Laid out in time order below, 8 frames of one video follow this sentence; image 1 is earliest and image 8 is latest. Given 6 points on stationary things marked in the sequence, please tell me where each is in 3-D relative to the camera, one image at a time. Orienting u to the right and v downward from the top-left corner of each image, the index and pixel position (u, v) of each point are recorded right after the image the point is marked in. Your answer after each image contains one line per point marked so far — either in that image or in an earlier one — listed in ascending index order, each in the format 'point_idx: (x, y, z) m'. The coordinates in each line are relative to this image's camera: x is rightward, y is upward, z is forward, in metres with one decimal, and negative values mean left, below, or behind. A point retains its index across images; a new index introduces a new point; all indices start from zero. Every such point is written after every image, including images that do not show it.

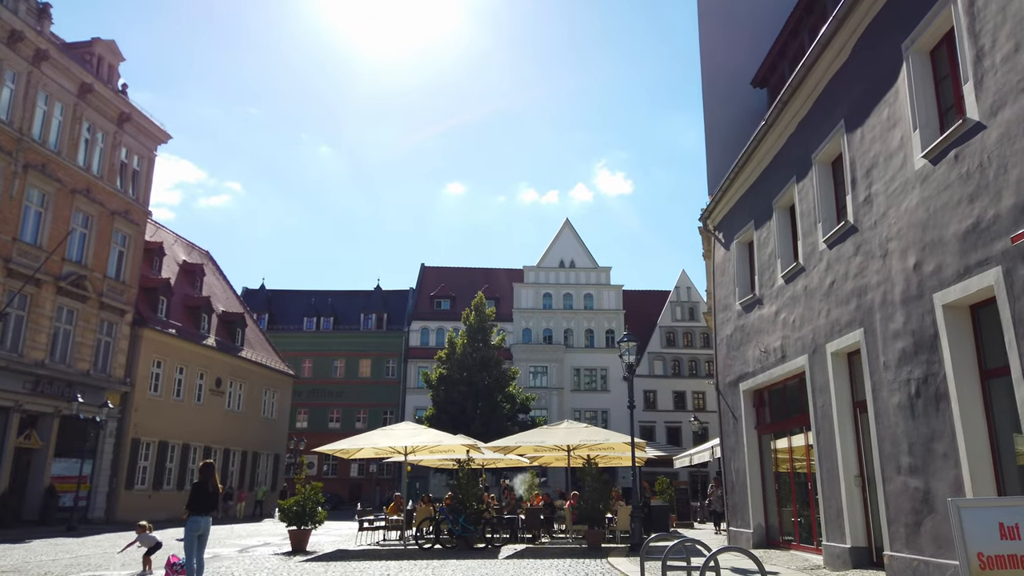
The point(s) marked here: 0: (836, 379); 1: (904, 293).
0: (+4.7, -1.3, +10.8) m
1: (+4.7, -0.1, +8.9) m
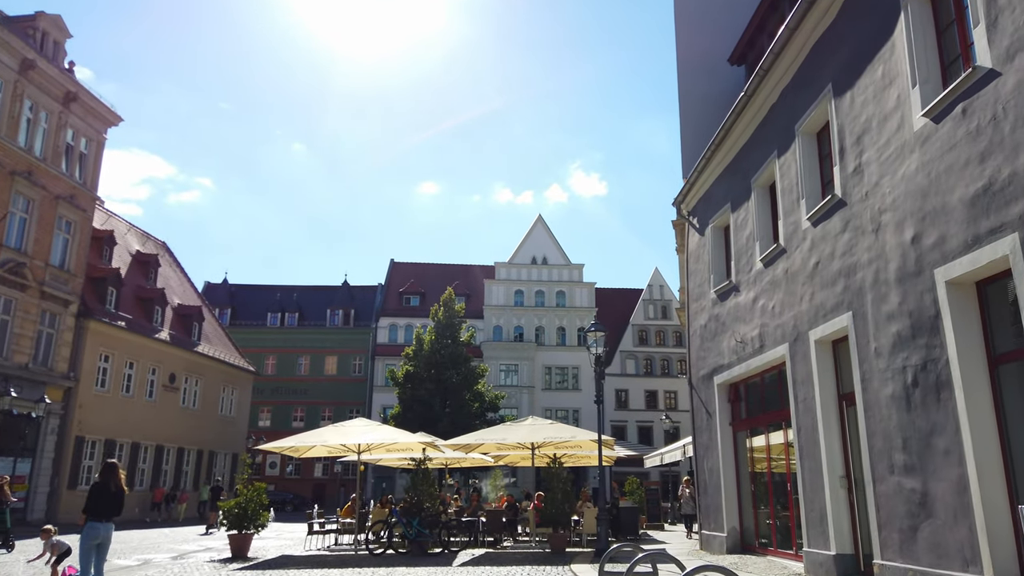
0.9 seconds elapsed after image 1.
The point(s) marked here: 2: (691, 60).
0: (+4.1, -1.1, +9.8) m
1: (+4.2, +0.2, +8.0) m
2: (+4.7, +5.9, +19.1) m
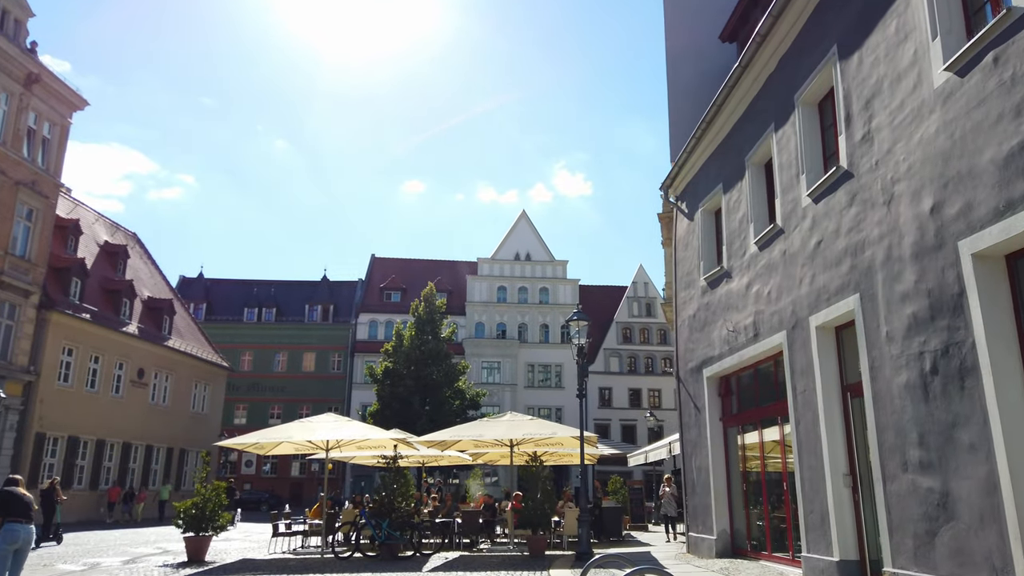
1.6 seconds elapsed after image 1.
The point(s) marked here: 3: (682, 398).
0: (+3.8, -0.8, +9.0) m
1: (+3.9, +0.4, +7.1) m
2: (+4.2, +6.1, +18.2) m
3: (+3.3, -2.1, +14.3) m
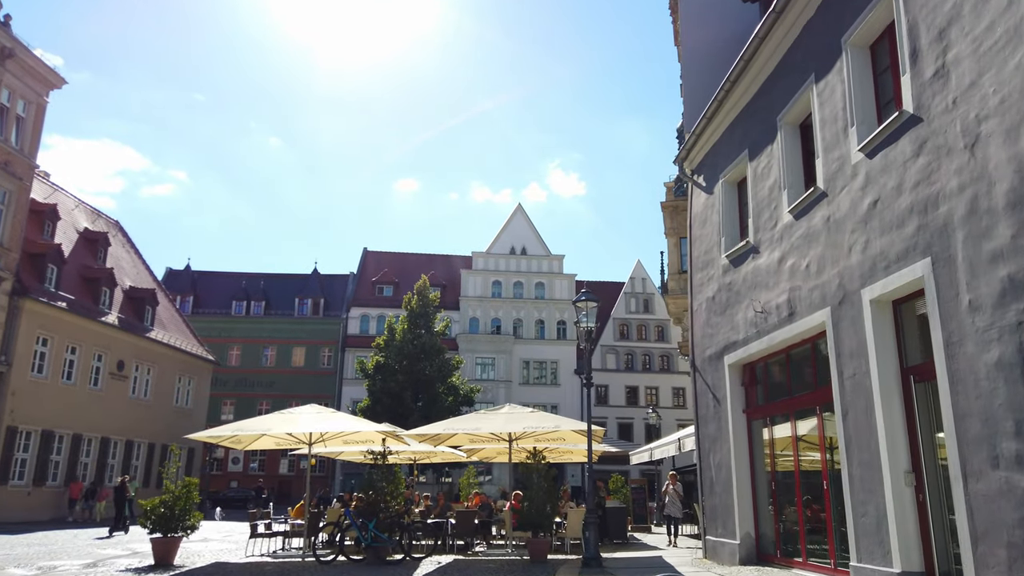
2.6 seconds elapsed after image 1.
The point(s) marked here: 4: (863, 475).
0: (+3.8, -0.5, +7.8) m
1: (+4.0, +0.8, +5.9) m
2: (+4.2, +6.5, +17.0) m
3: (+3.3, -1.8, +13.0) m
4: (+3.7, -2.0, +7.9) m
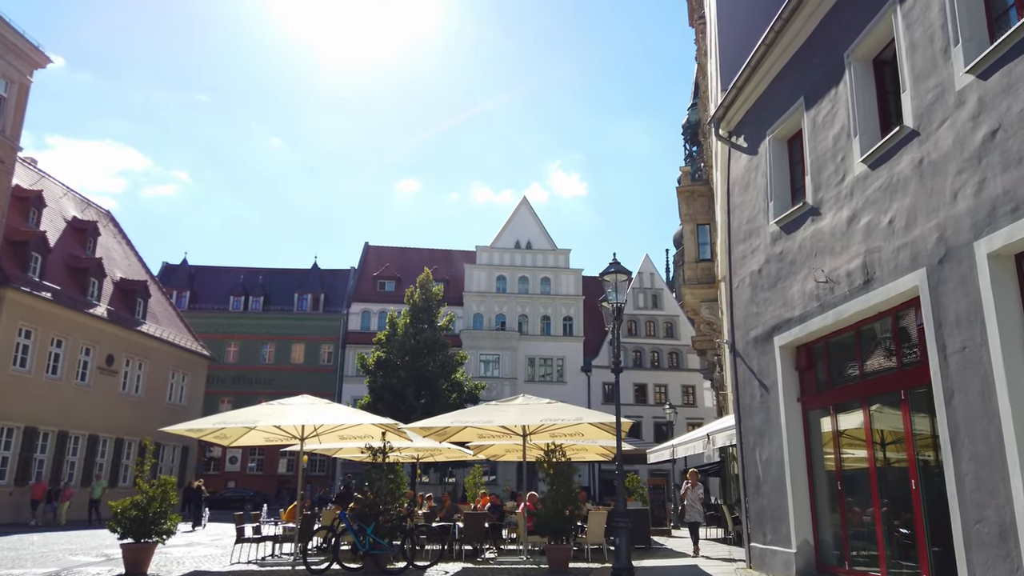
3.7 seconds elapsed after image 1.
0: (+4.1, -0.1, +6.2) m
1: (+4.2, +1.2, +4.3) m
2: (+4.5, +6.9, +15.4) m
3: (+3.6, -1.3, +11.5) m
4: (+4.0, -1.6, +6.4) m
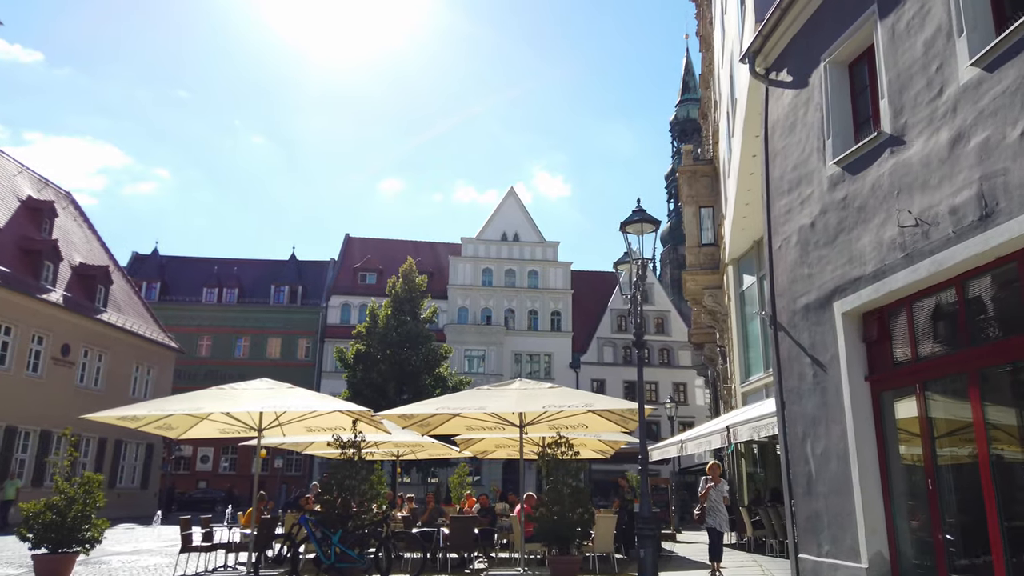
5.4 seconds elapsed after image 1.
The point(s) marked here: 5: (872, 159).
0: (+4.2, +0.4, +4.3) m
1: (+4.4, +1.7, +2.4) m
2: (+4.4, +7.4, +13.6) m
3: (+3.6, -0.8, +9.6) m
4: (+4.1, -1.0, +4.4) m
5: (+3.9, +1.4, +8.0) m
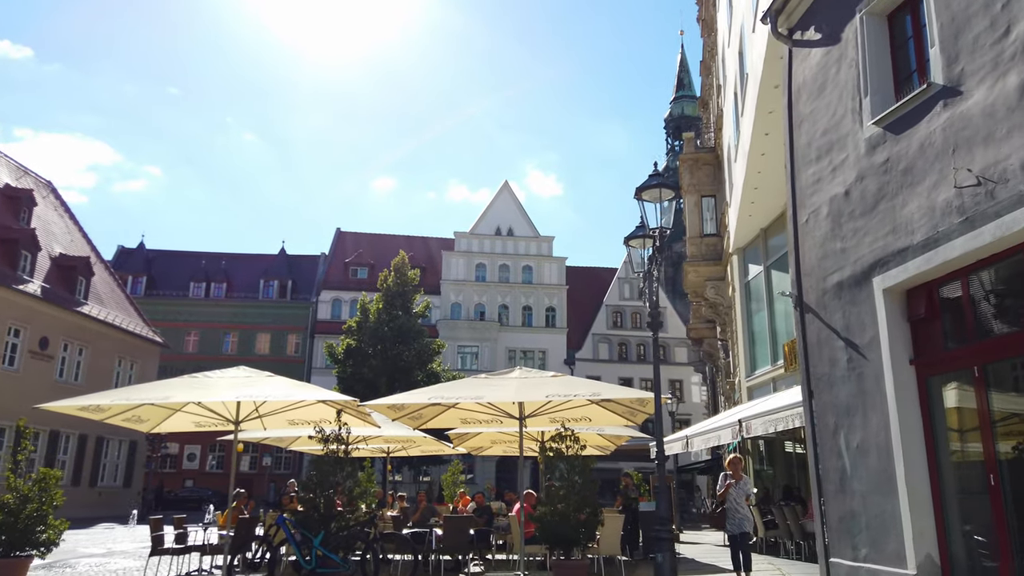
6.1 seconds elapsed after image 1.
0: (+4.3, +0.7, +3.4) m
1: (+4.5, +2.0, +1.6) m
2: (+4.4, +7.7, +12.7) m
3: (+3.6, -0.5, +8.7) m
4: (+4.2, -0.8, +3.6) m
5: (+3.9, +1.7, +7.1) m
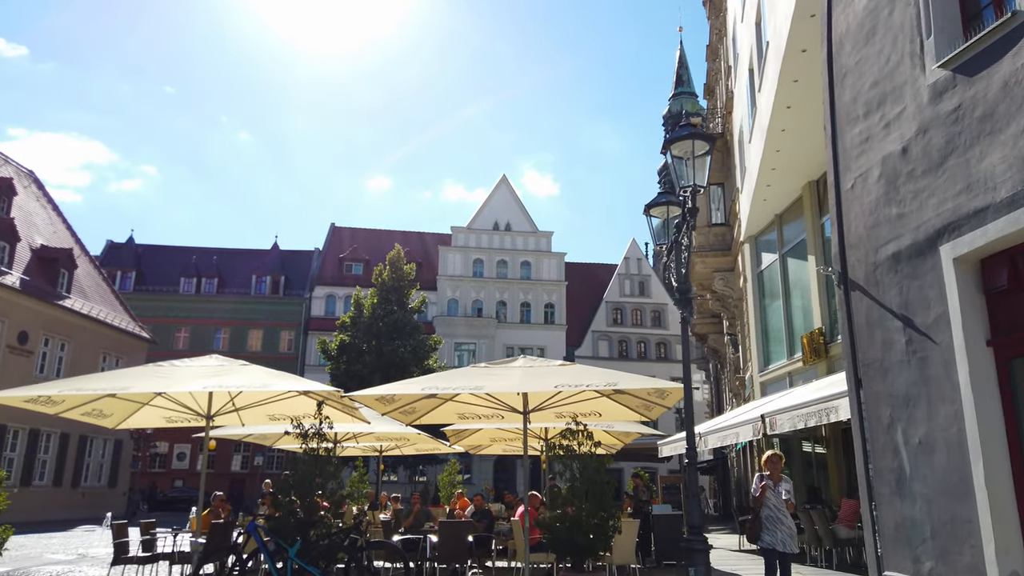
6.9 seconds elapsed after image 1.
0: (+4.3, +1.0, +2.3) m
1: (+4.6, +2.2, +0.5) m
2: (+4.5, +7.9, +11.6) m
3: (+3.6, -0.3, +7.6) m
4: (+4.2, -0.5, +2.5) m
5: (+4.0, +1.9, +6.0) m
